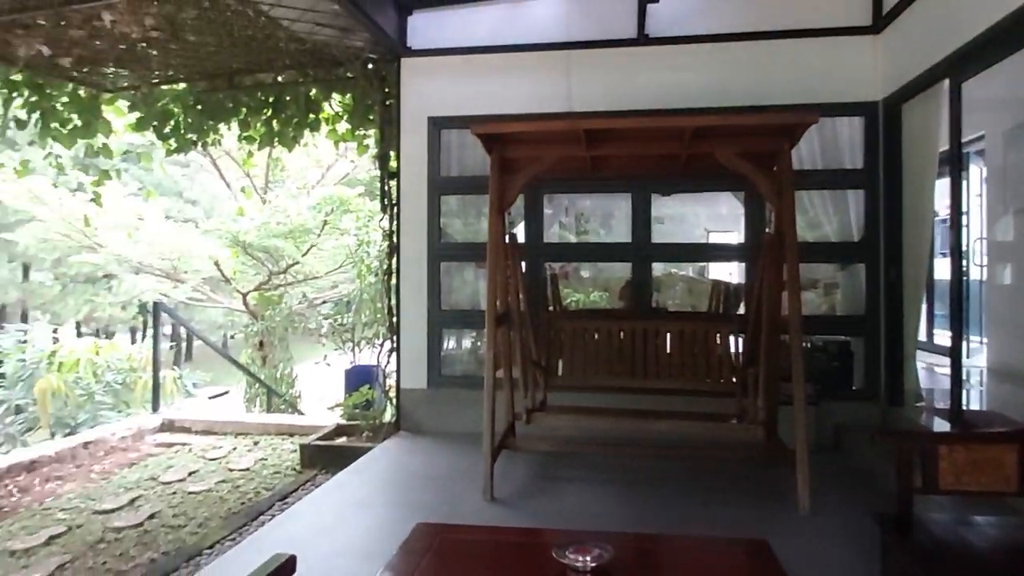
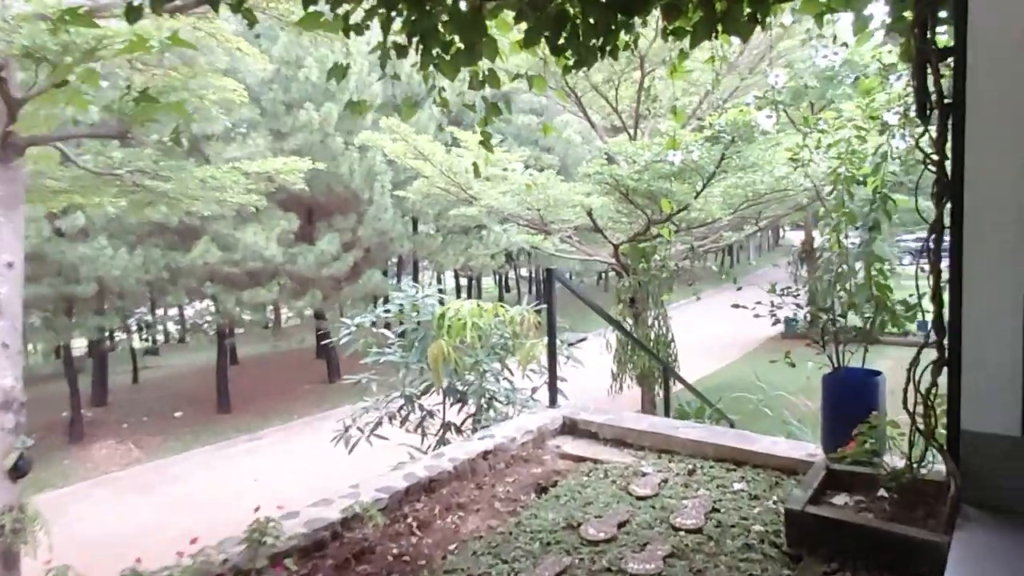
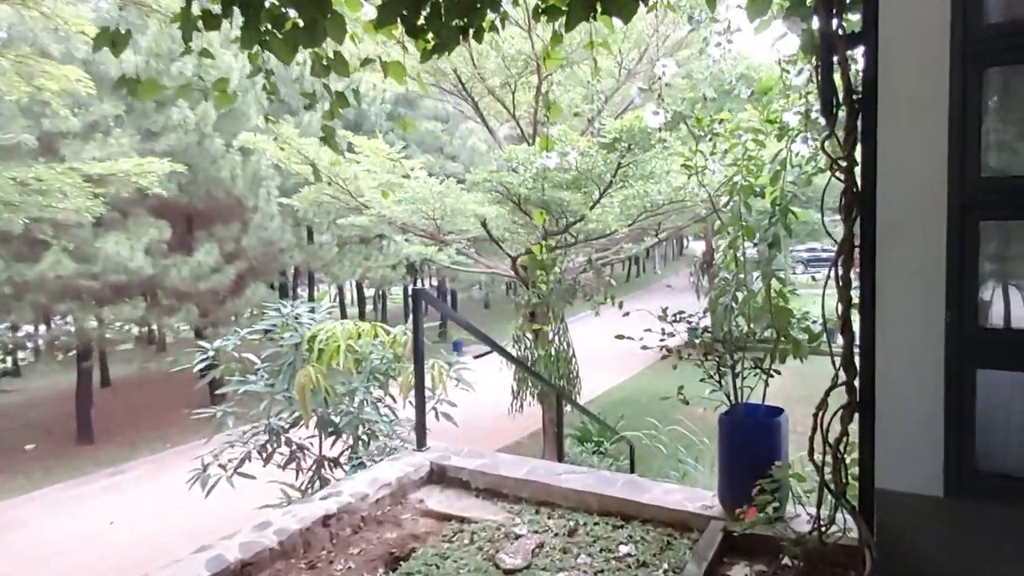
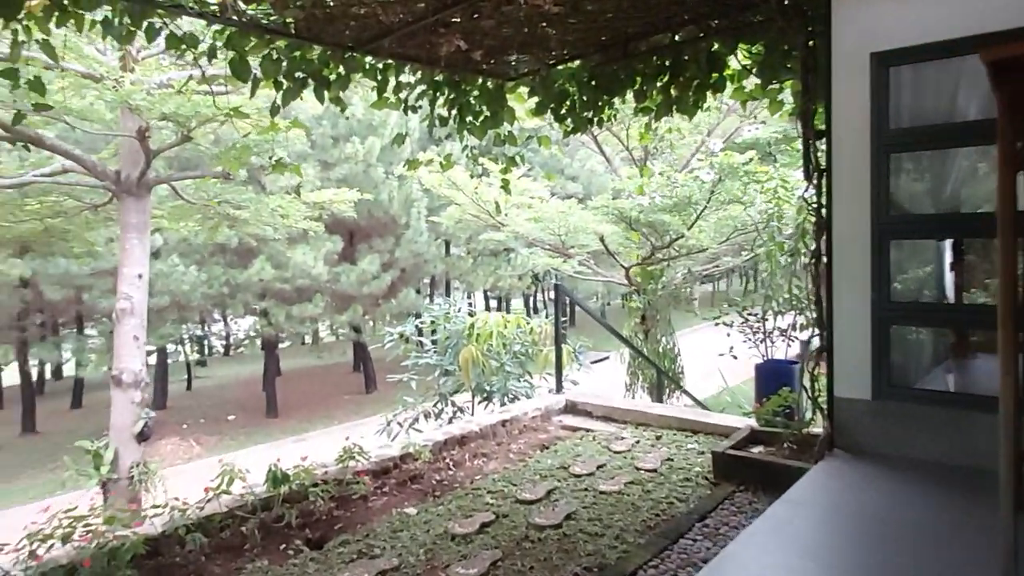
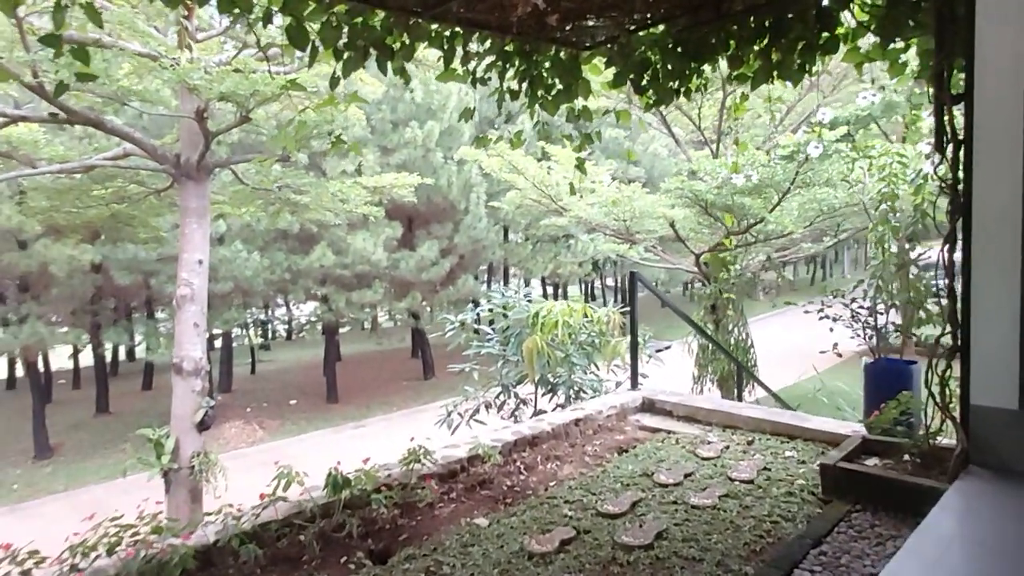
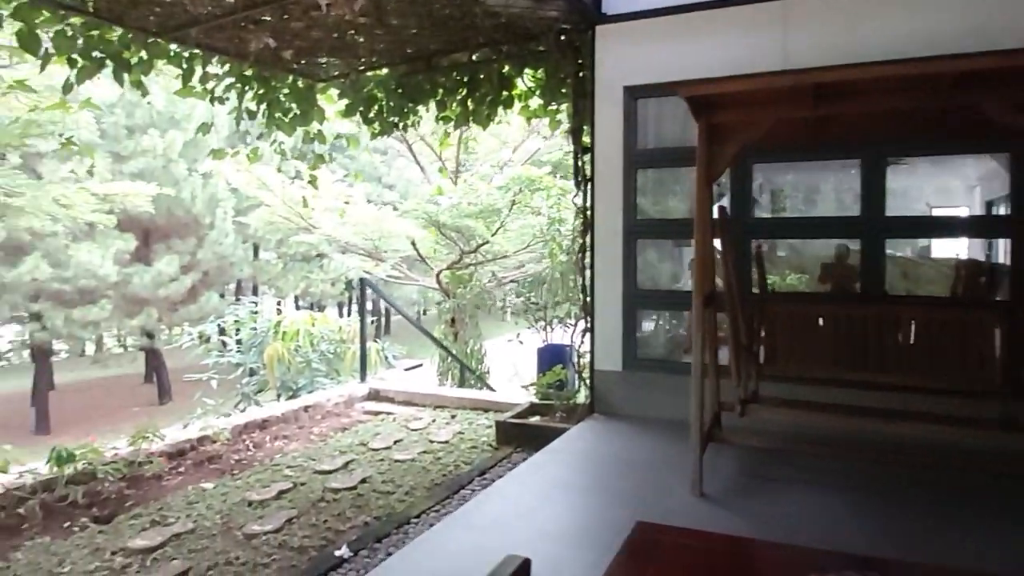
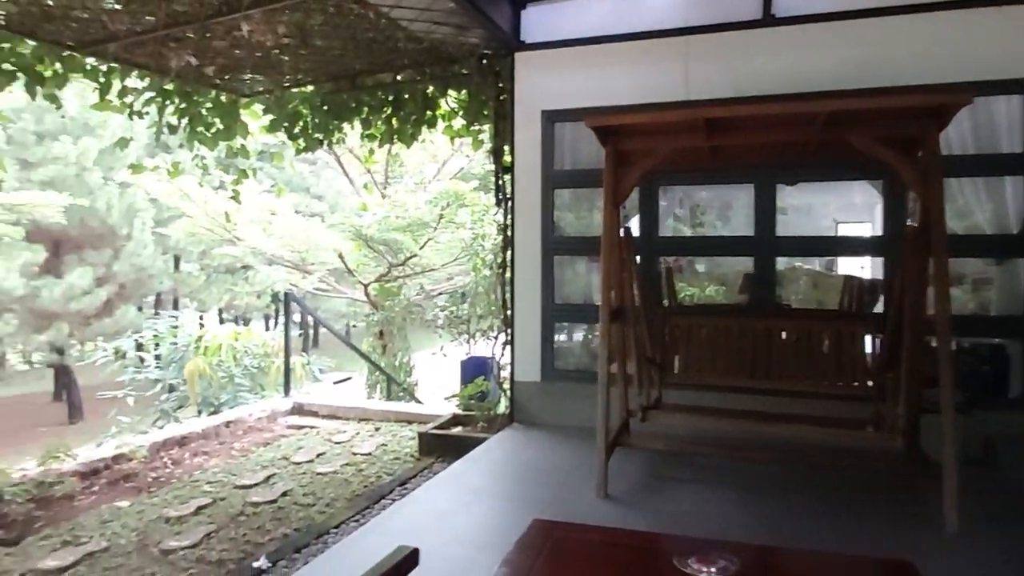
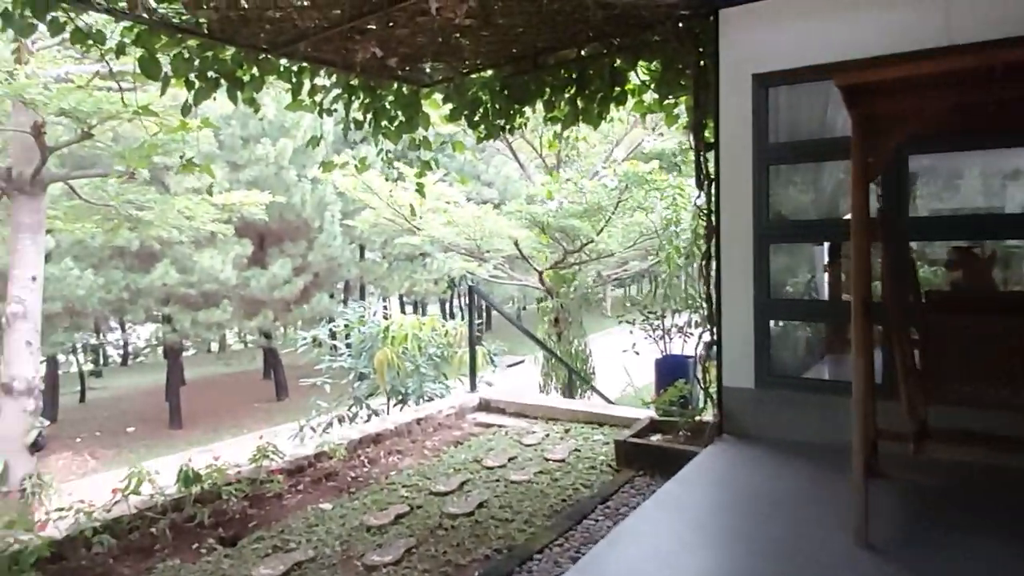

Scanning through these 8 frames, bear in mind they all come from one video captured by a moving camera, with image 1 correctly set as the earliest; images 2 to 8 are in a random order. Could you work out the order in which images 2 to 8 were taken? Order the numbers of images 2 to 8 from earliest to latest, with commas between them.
7, 6, 8, 4, 5, 2, 3
